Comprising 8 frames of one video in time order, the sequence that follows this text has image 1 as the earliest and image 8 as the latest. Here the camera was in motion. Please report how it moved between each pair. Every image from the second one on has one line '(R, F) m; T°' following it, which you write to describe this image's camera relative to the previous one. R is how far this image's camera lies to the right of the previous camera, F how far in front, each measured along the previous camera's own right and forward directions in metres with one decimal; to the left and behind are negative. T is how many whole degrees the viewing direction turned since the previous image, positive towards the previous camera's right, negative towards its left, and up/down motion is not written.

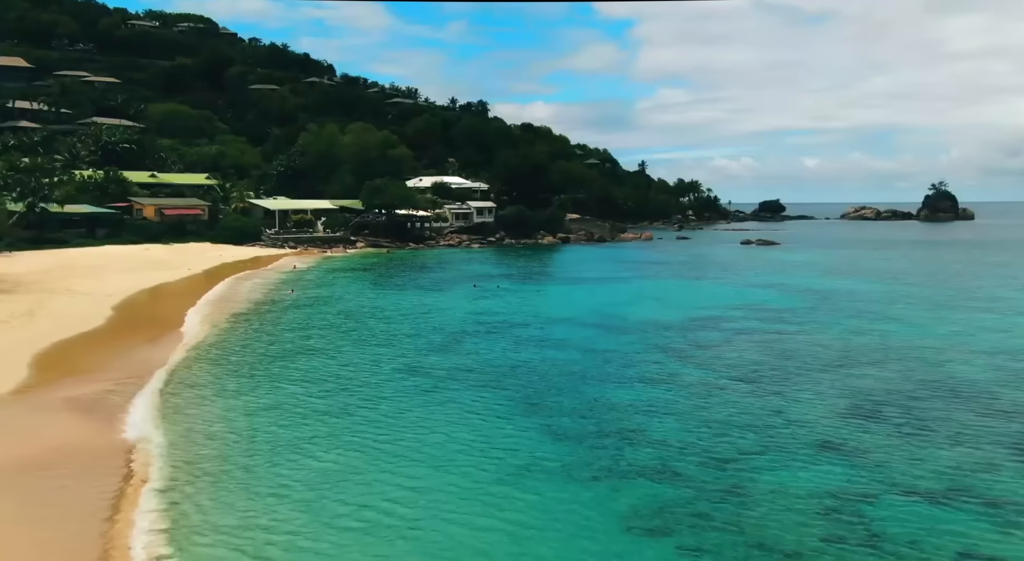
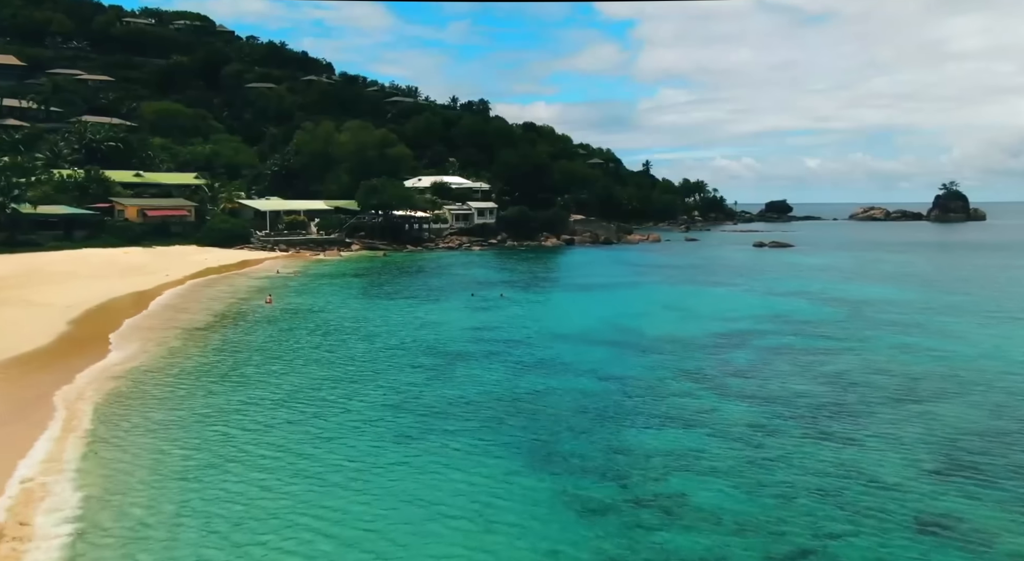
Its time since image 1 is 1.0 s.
(-0.1, +5.0) m; 0°
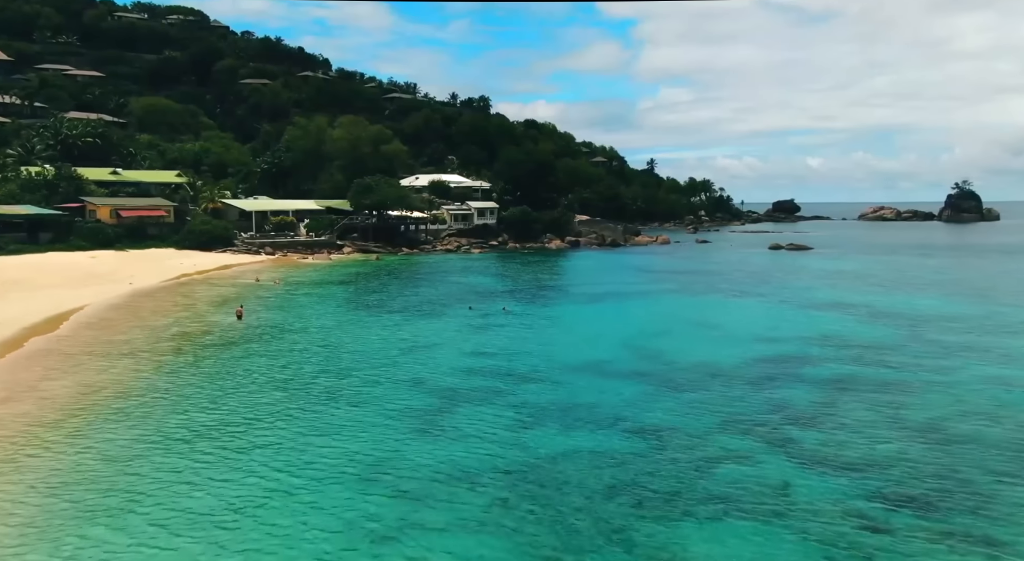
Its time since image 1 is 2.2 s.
(-0.2, +6.4) m; 0°
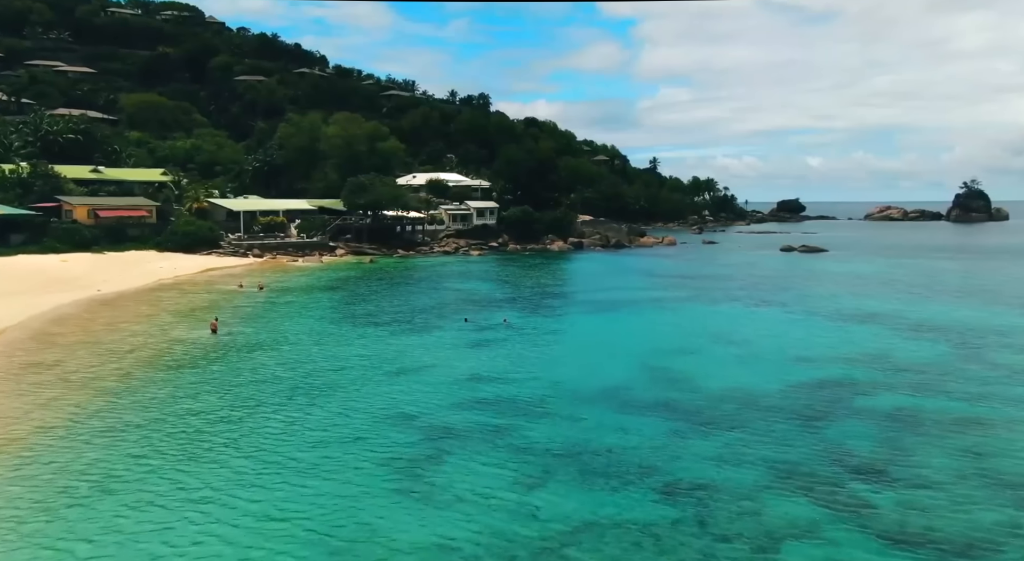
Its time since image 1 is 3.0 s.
(-0.1, +4.5) m; 0°
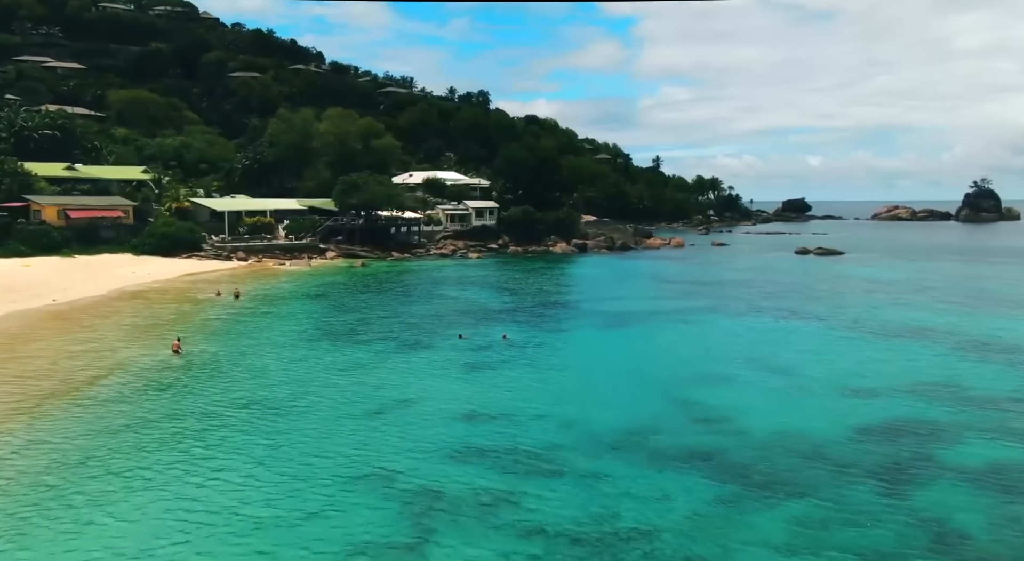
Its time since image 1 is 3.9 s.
(-0.1, +5.3) m; 0°
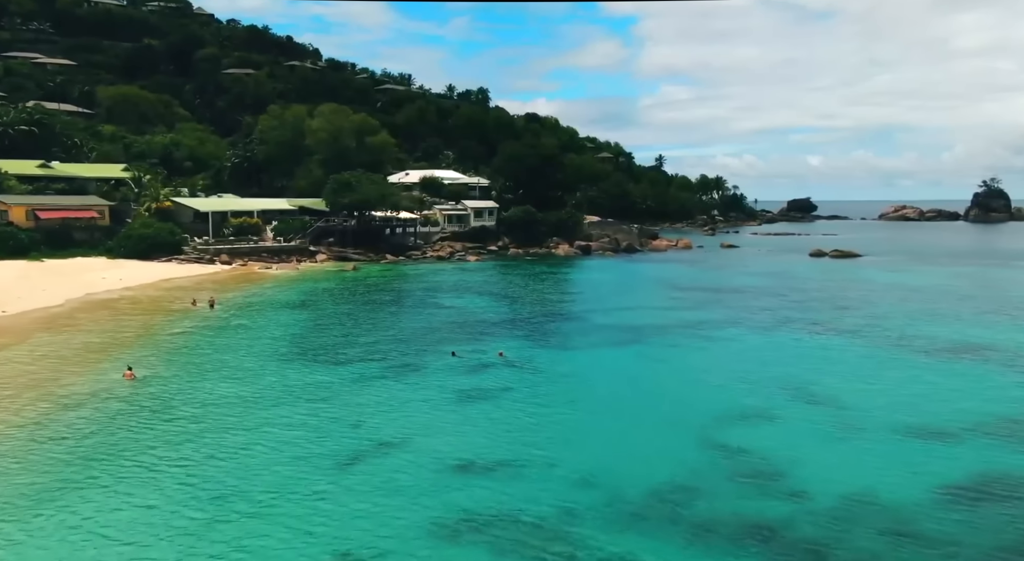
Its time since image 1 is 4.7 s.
(-0.1, +4.7) m; 0°
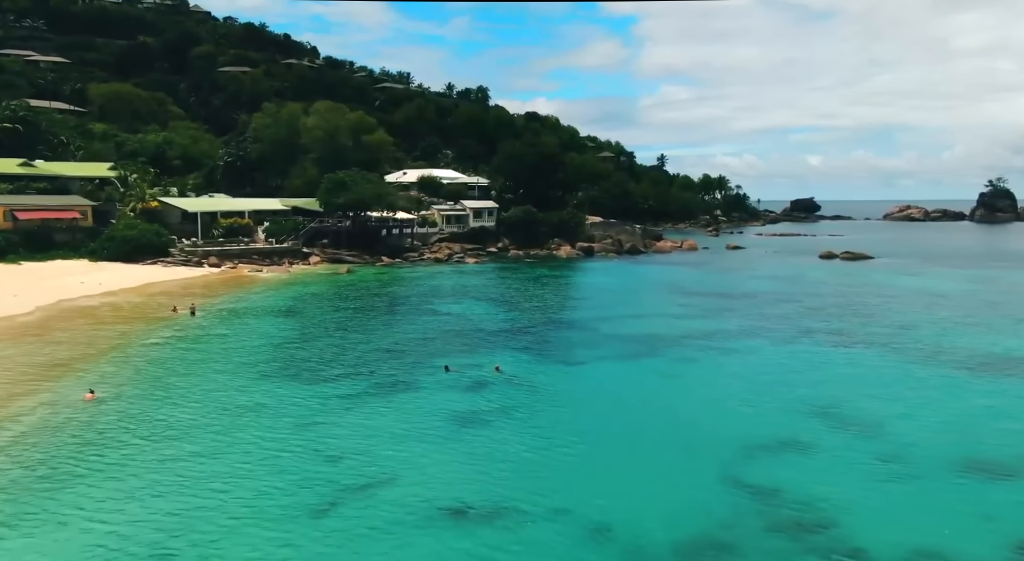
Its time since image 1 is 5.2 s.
(0.0, +3.0) m; 0°
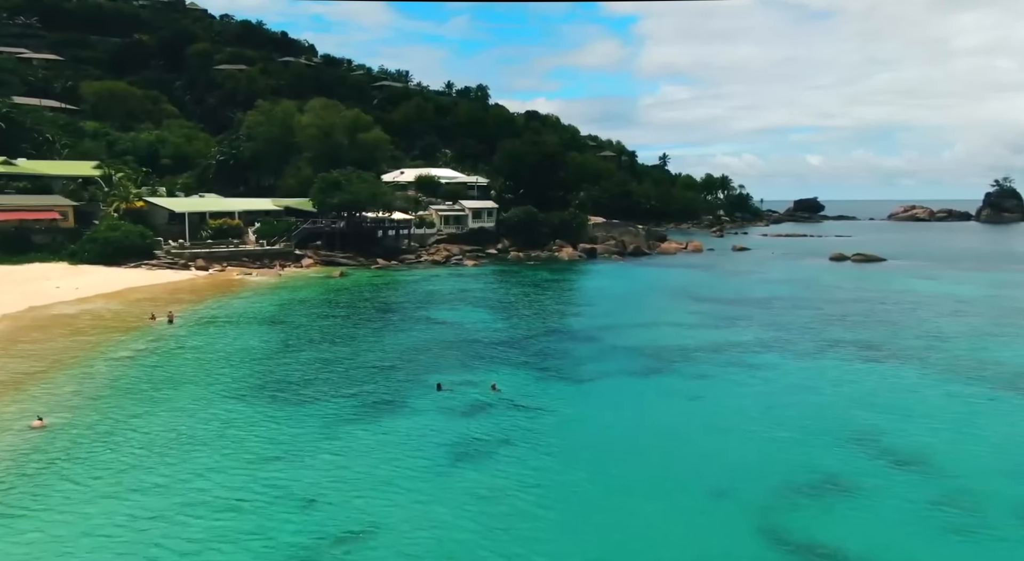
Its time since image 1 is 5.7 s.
(0.0, +3.0) m; 0°
